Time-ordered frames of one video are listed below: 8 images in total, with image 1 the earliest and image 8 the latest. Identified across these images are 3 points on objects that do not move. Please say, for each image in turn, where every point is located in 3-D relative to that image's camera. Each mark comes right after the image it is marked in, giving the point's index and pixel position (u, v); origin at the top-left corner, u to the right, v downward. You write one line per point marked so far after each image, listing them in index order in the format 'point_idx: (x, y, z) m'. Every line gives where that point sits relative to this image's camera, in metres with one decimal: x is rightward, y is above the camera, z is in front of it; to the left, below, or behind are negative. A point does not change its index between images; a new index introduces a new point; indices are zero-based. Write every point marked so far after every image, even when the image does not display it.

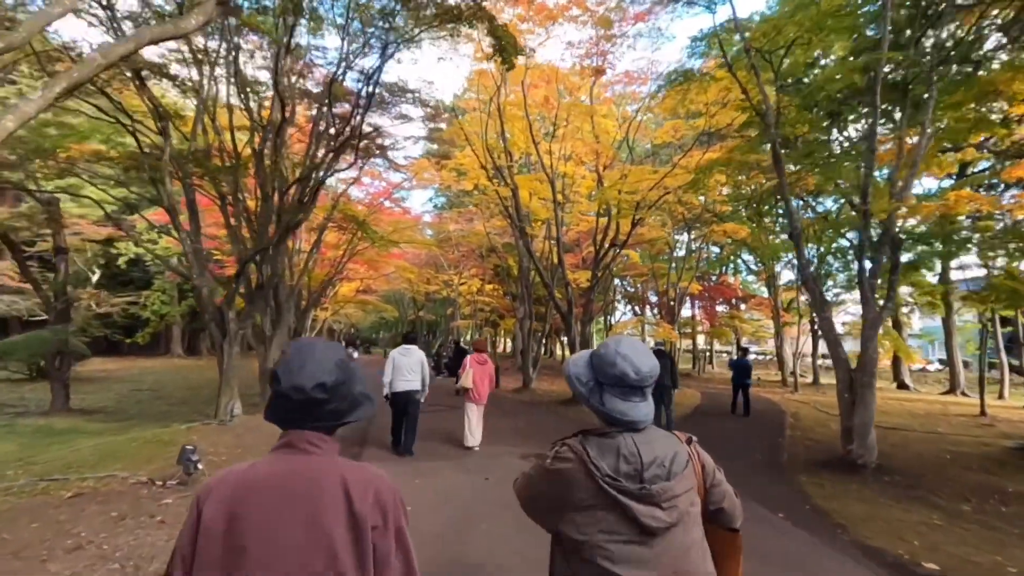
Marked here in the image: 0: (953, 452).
0: (+6.4, -2.4, +7.8) m
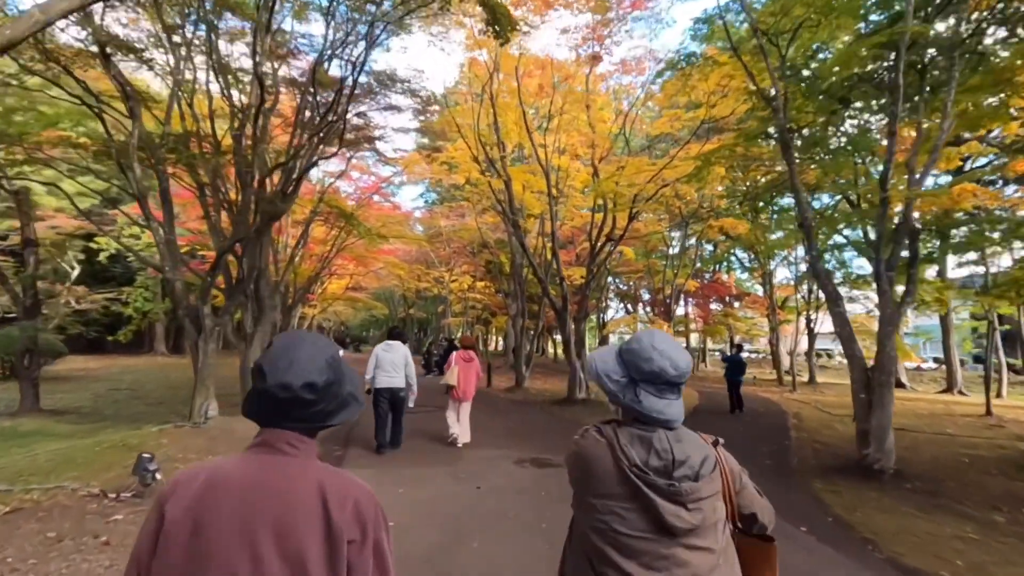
0: (+6.3, -2.3, +7.4) m
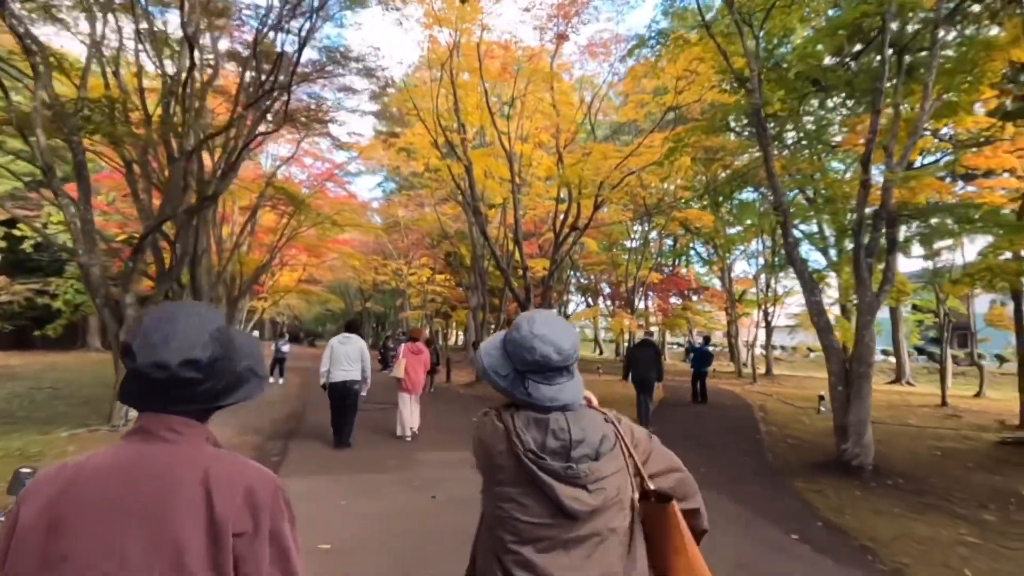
0: (+5.8, -2.1, +7.3) m
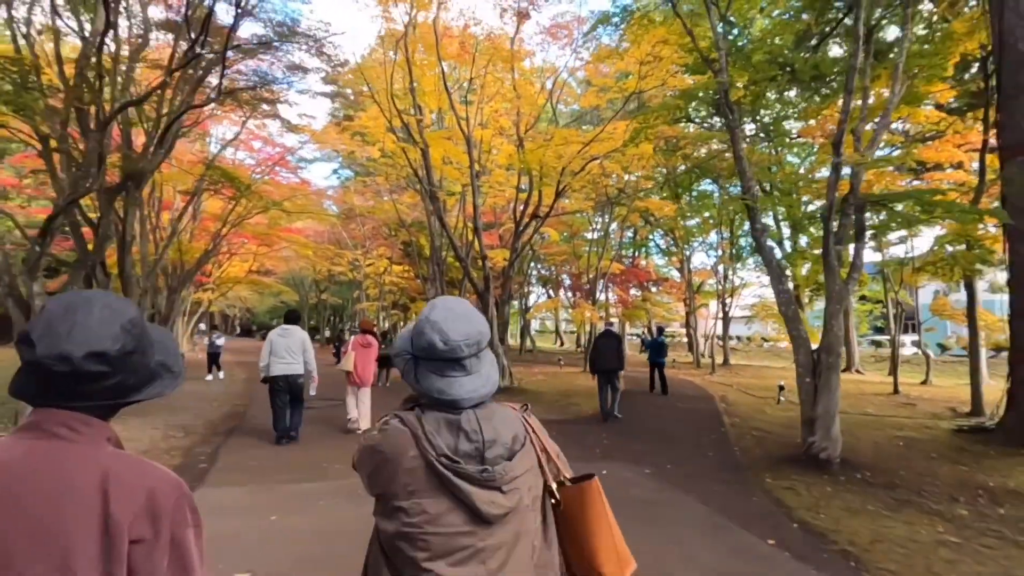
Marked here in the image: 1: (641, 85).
0: (+5.3, -2.0, +7.3) m
1: (+2.9, +4.6, +12.1) m
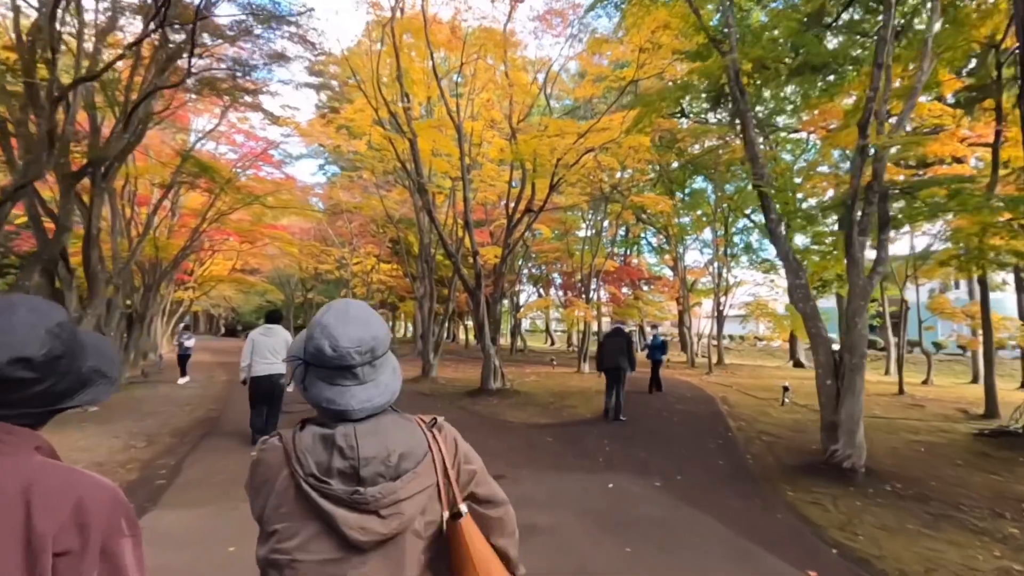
0: (+5.2, -1.9, +6.8) m
1: (+2.7, +4.6, +11.6) m
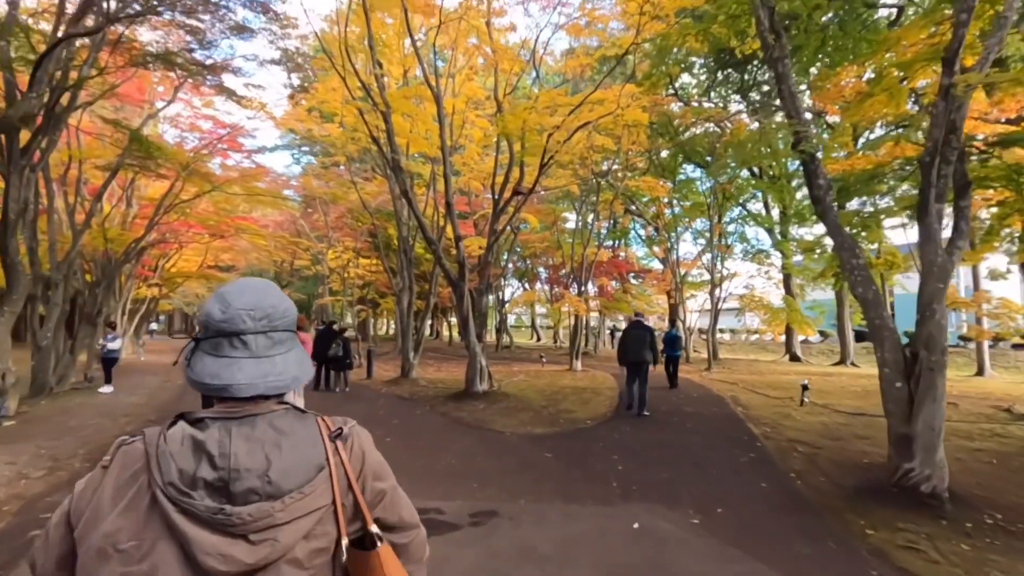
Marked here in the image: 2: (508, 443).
0: (+5.1, -1.8, +5.9) m
1: (+2.4, +4.8, +10.5) m
2: (0.0, -1.8, +6.4) m
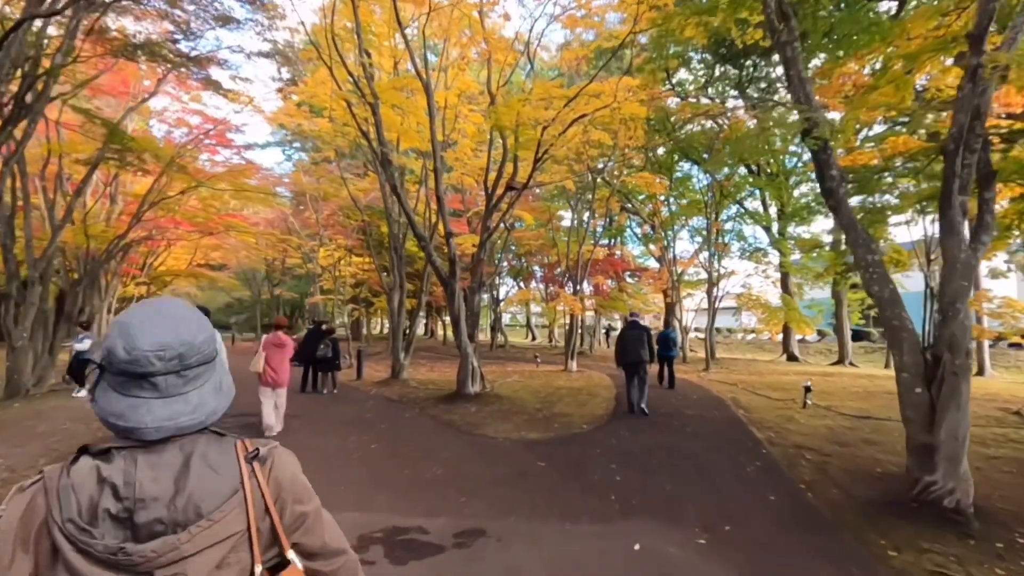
0: (+5.0, -1.7, +5.6) m
1: (+2.3, +4.8, +10.2) m
2: (-0.1, -1.8, +6.1) m
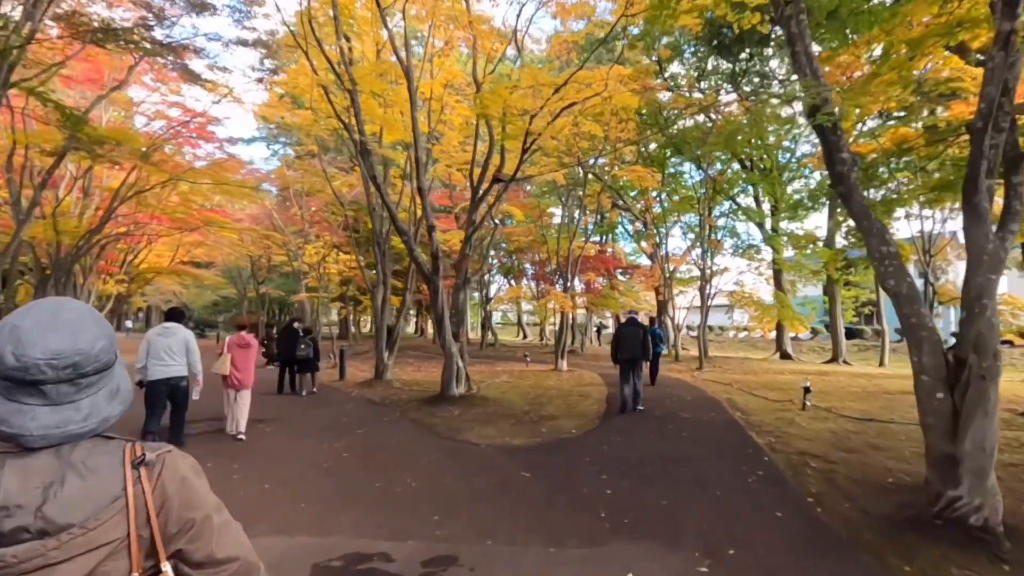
0: (+4.8, -1.7, +5.2) m
1: (+2.1, +4.9, +9.8) m
2: (-0.3, -1.8, +5.6) m
